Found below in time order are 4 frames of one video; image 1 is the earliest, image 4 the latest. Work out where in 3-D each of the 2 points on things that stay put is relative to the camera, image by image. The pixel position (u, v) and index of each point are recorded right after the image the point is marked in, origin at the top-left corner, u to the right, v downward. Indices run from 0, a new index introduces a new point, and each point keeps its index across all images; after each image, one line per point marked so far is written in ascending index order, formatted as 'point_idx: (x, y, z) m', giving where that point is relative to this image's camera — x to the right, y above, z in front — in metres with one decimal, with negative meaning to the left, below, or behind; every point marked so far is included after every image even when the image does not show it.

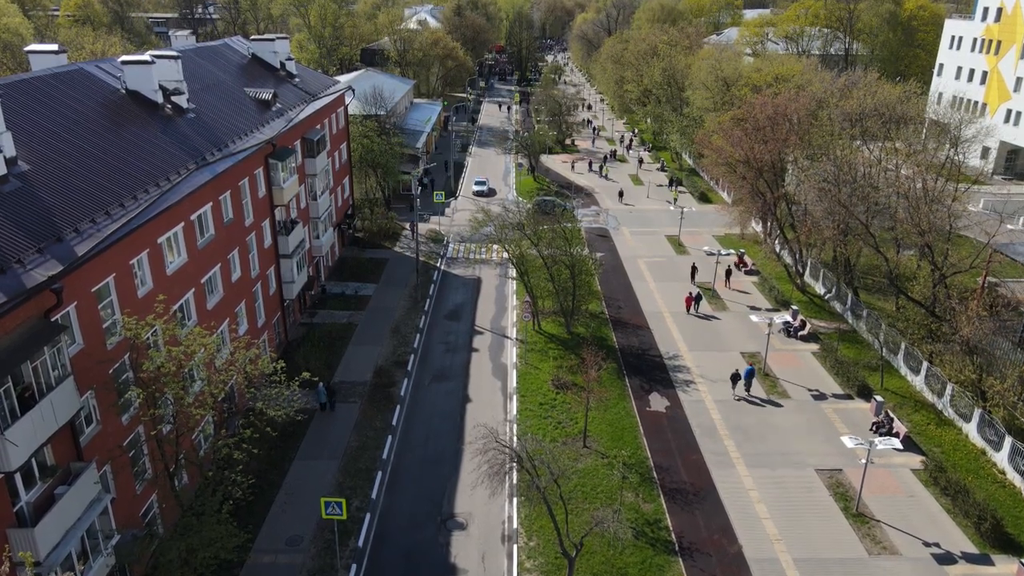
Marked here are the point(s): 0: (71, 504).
0: (-6.4, -3.1, +15.8) m
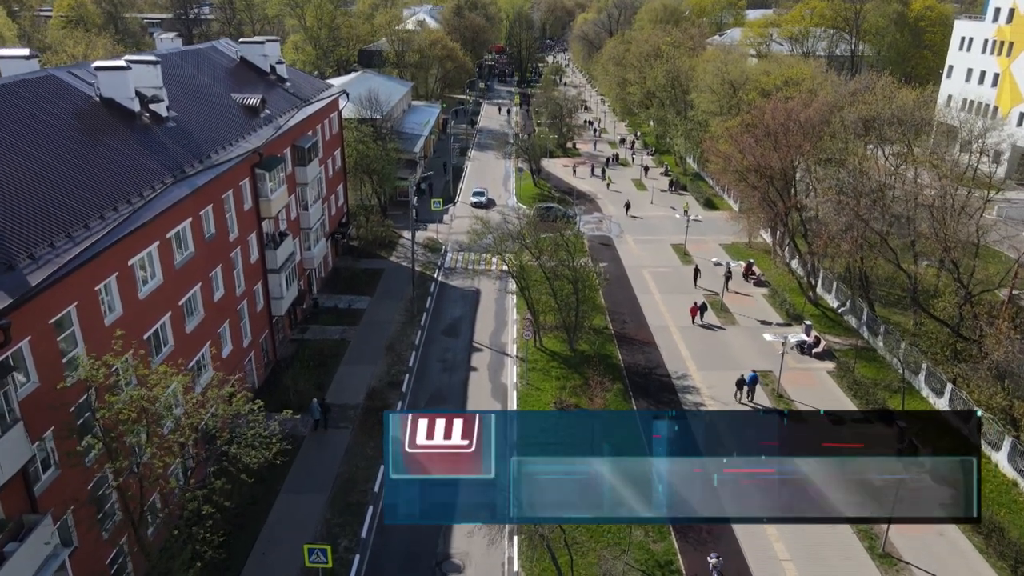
0: (-6.4, -3.6, +14.2) m
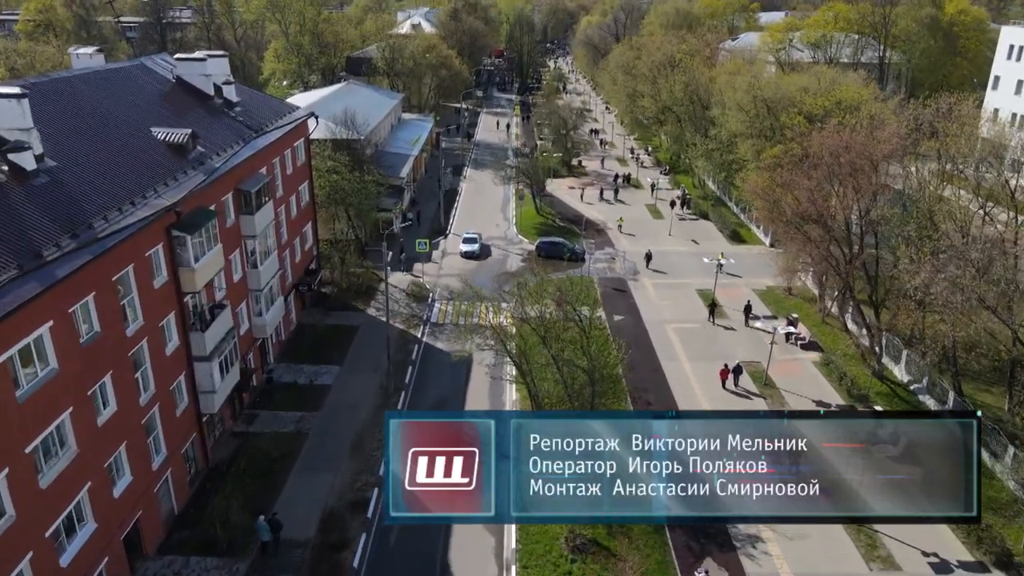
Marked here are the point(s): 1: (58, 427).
0: (-6.4, -5.6, +7.1) m
1: (-7.1, -2.2, +17.1) m
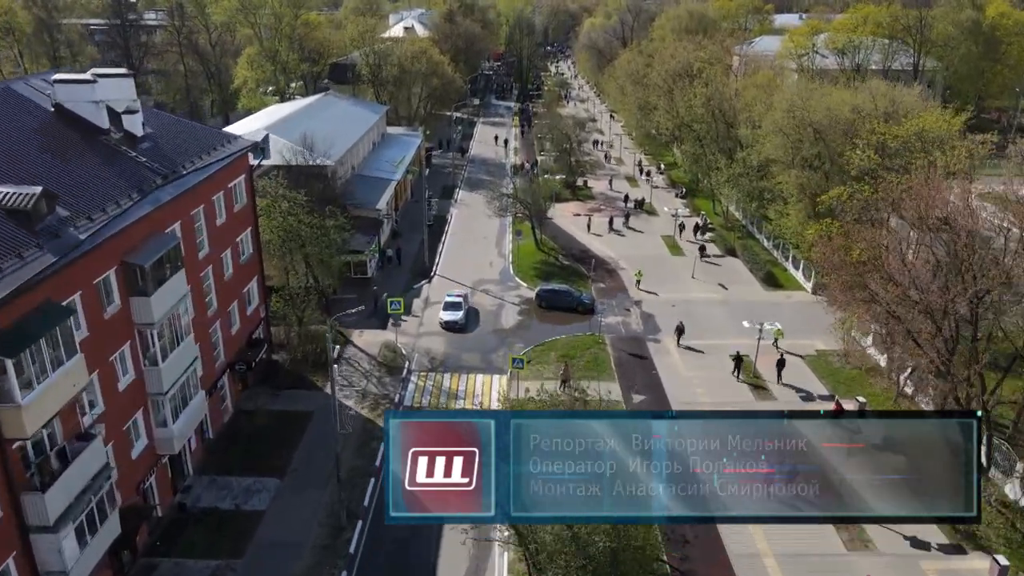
0: (-6.6, -7.6, -0.5) m
1: (-7.3, -4.3, +9.5) m
